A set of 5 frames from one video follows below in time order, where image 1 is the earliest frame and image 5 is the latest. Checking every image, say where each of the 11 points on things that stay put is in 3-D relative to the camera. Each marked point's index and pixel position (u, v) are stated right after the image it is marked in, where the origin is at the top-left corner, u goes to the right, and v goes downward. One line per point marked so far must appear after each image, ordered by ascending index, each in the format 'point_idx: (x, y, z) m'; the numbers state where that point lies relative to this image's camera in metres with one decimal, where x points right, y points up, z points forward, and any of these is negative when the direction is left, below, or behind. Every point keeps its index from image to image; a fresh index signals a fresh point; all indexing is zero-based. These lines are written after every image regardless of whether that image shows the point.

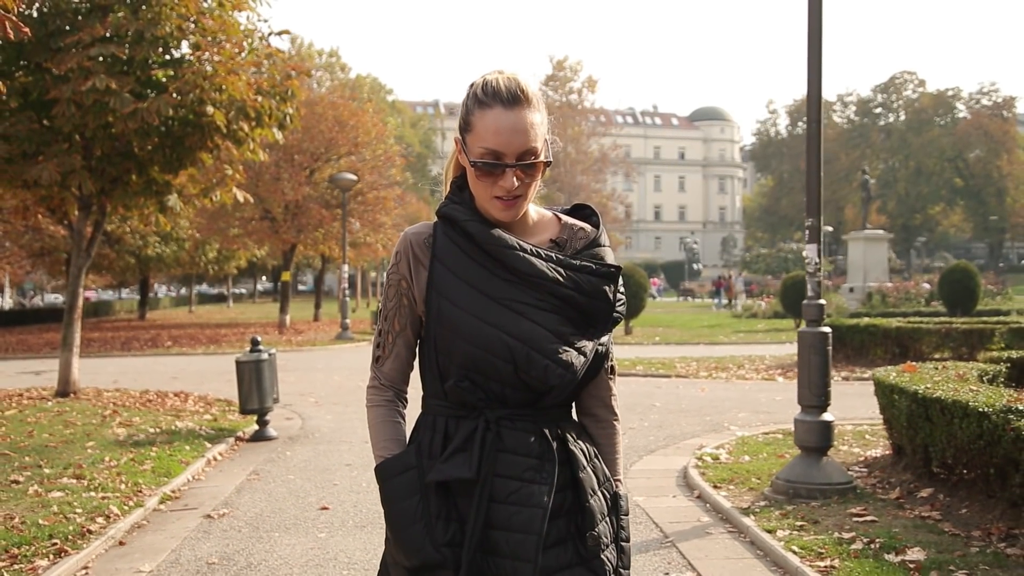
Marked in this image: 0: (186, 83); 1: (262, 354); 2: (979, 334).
0: (-4.3, +2.7, +12.7) m
1: (-2.9, -0.8, +11.1) m
2: (+8.1, -0.8, +16.8) m
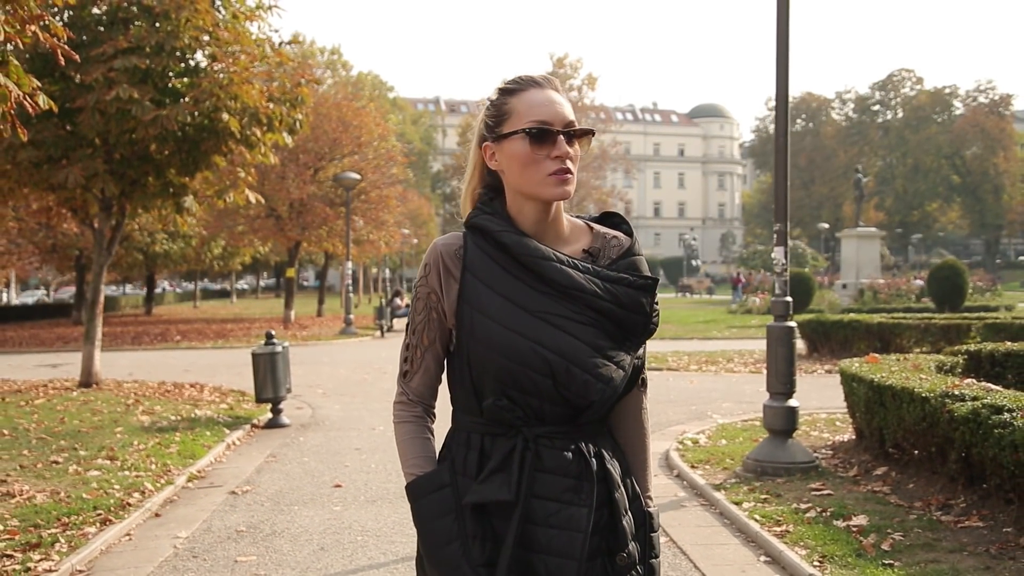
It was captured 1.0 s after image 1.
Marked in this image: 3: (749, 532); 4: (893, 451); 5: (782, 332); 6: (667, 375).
0: (-4.3, +2.7, +13.5) m
1: (-2.9, -0.7, +11.9) m
2: (+8.1, -0.7, +17.6) m
3: (+1.6, -1.7, +6.6) m
4: (+3.1, -1.3, +7.8) m
5: (+2.3, -0.4, +8.2) m
6: (+2.8, -1.6, +17.2) m
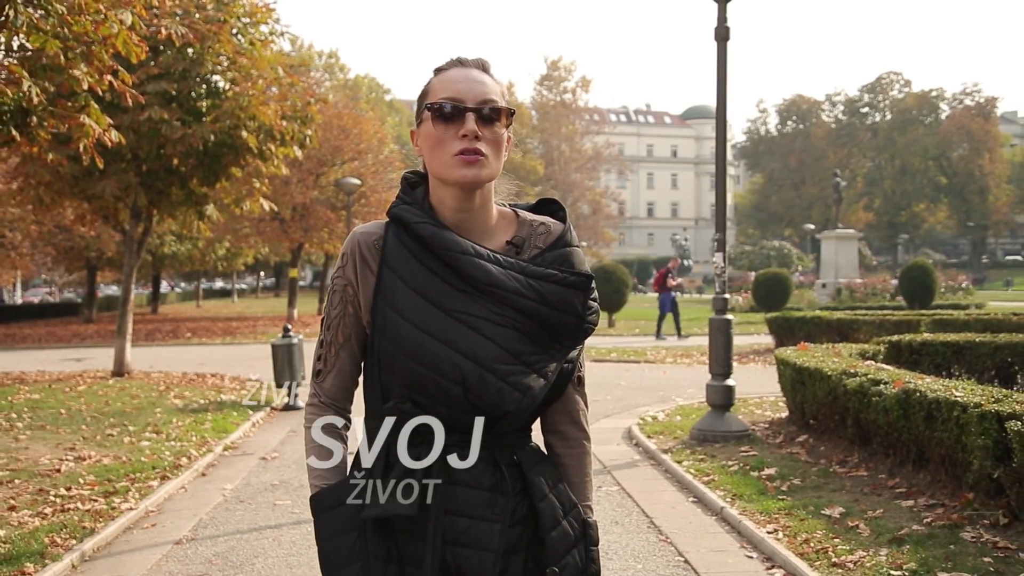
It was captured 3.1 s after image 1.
0: (-4.5, +2.7, +15.1) m
1: (-3.1, -0.7, +13.6) m
2: (+7.9, -0.7, +19.3) m
3: (+1.5, -1.7, +8.3) m
4: (+2.9, -1.3, +9.5) m
5: (+2.1, -0.4, +9.9) m
6: (+2.6, -1.5, +18.9) m
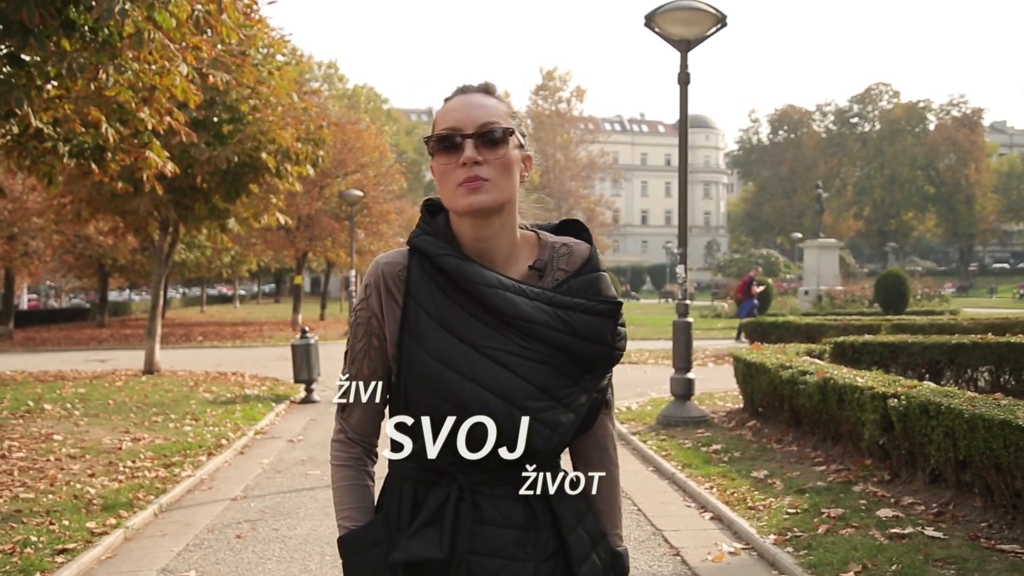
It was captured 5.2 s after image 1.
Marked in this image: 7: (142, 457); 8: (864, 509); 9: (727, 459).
0: (-4.6, +2.6, +16.8) m
1: (-3.2, -0.8, +15.2) m
2: (+7.8, -0.9, +21.0) m
3: (+1.4, -1.7, +9.9) m
4: (+2.9, -1.4, +11.2) m
5: (+2.0, -0.4, +11.6) m
6: (+2.4, -1.7, +20.6) m
7: (-3.9, -1.8, +10.2) m
8: (+2.5, -1.6, +6.8) m
9: (+2.0, -1.6, +9.1) m
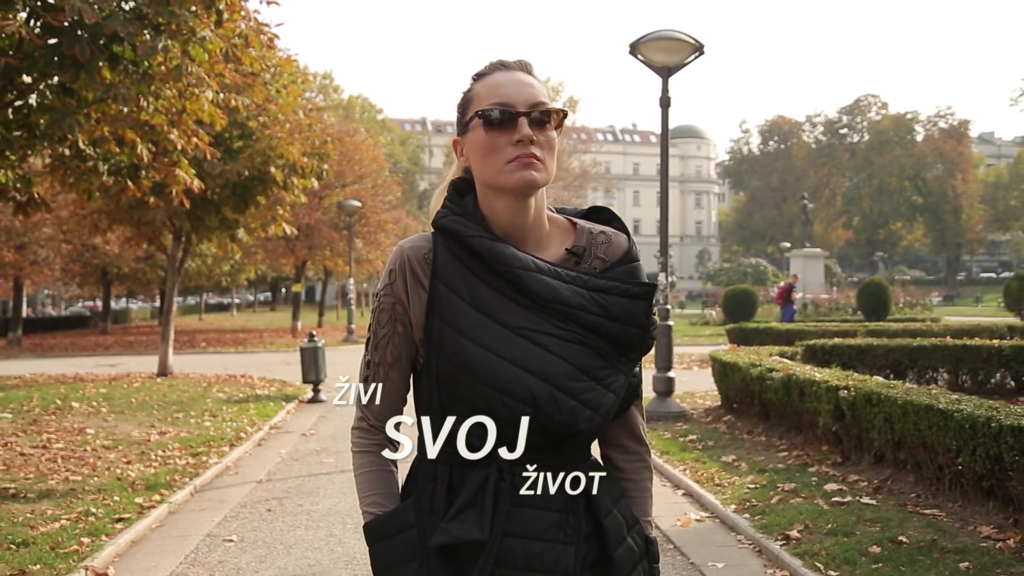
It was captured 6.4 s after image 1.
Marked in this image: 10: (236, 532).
0: (-4.7, +2.5, +17.8) m
1: (-3.3, -0.9, +16.2) m
2: (+7.6, -1.0, +22.0) m
3: (+1.3, -1.8, +11.0) m
4: (+2.8, -1.5, +12.2) m
5: (+2.0, -0.5, +12.6) m
6: (+2.3, -1.9, +21.6) m
7: (-3.9, -1.8, +11.1) m
8: (+2.5, -1.6, +7.9) m
9: (+2.0, -1.7, +10.2) m
10: (-2.1, -1.9, +7.4) m
